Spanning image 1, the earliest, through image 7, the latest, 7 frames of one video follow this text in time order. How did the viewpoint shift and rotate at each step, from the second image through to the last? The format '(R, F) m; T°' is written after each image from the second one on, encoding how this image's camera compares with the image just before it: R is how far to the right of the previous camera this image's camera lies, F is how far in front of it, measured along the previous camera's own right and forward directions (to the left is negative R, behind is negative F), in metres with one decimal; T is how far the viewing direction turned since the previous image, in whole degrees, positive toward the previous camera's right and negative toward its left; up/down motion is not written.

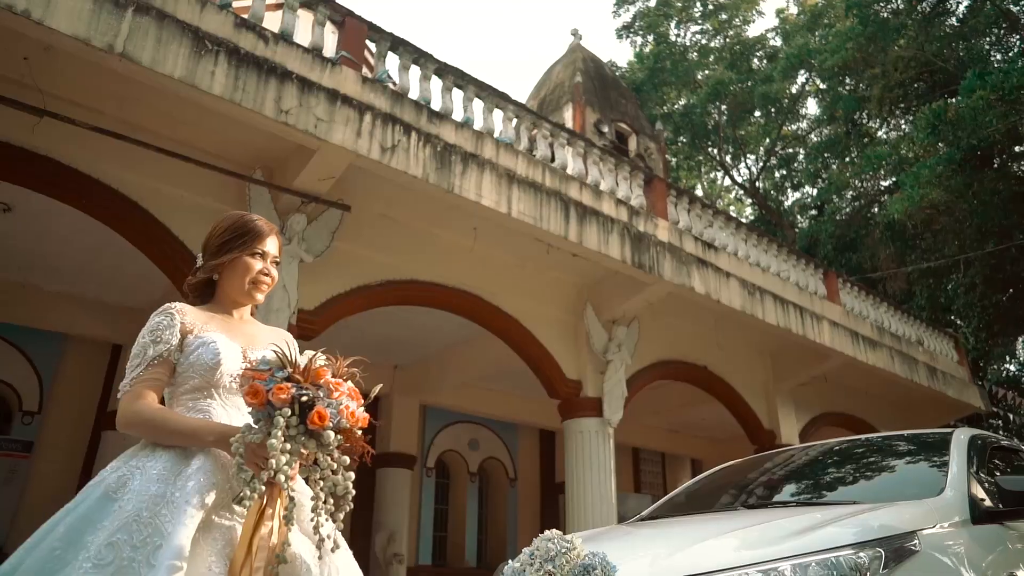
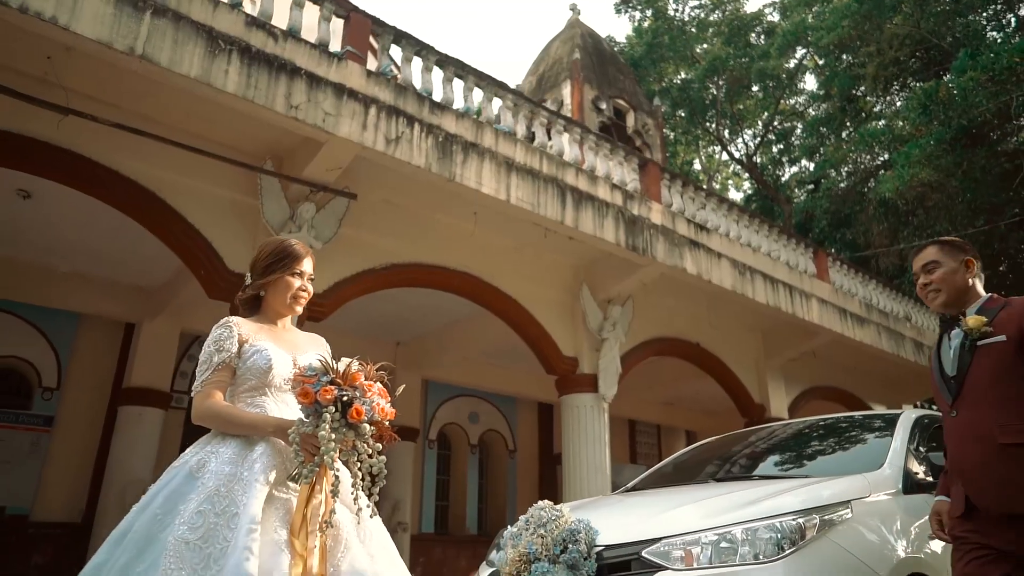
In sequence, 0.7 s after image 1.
(0.0, -0.3) m; 0°
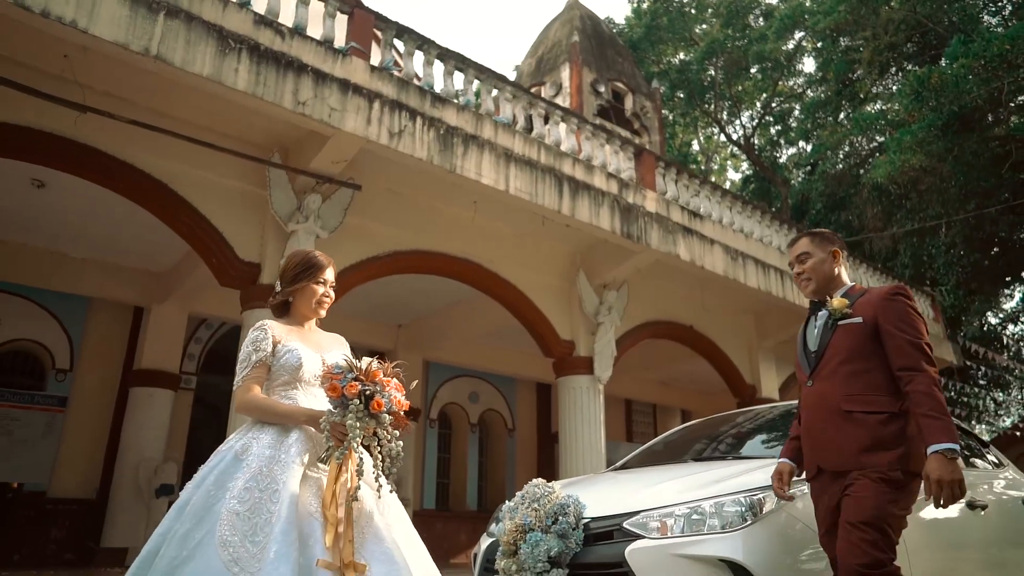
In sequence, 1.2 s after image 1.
(0.0, -0.2) m; 0°
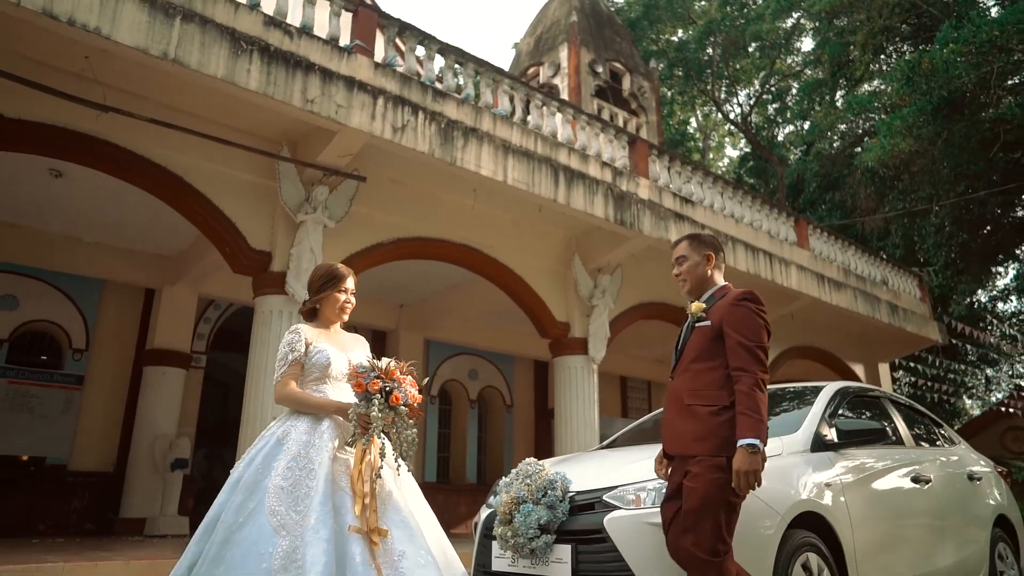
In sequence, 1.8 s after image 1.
(0.0, -0.3) m; 0°
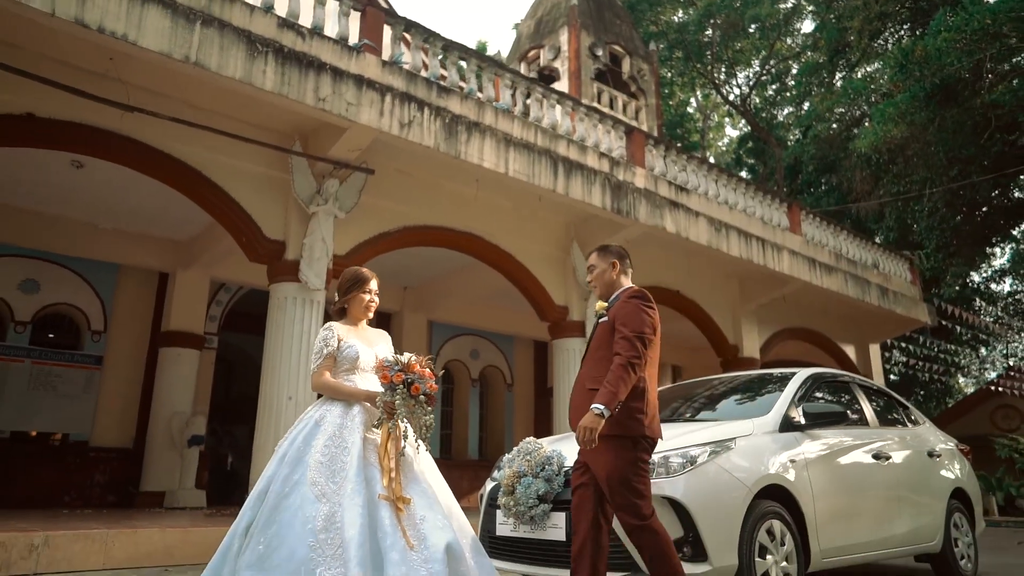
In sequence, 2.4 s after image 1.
(0.0, -0.3) m; 0°
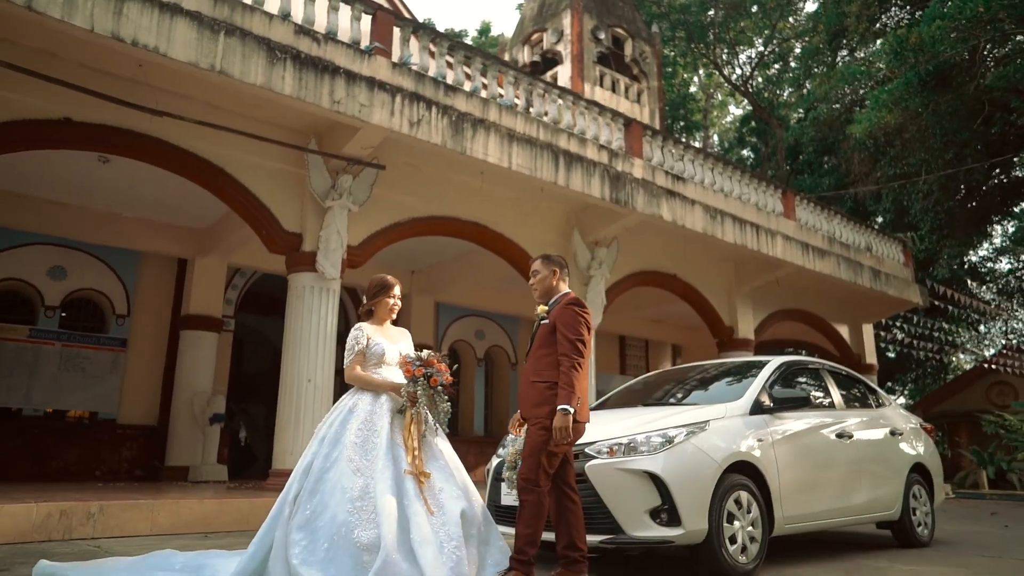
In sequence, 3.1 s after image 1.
(0.0, -0.4) m; 0°
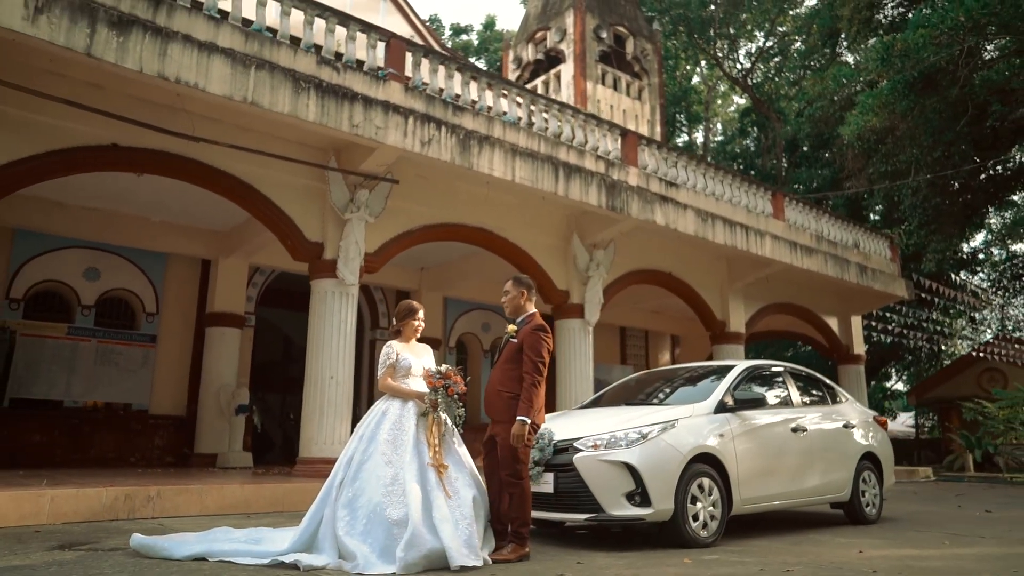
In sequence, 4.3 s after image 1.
(0.0, -0.7) m; 0°
